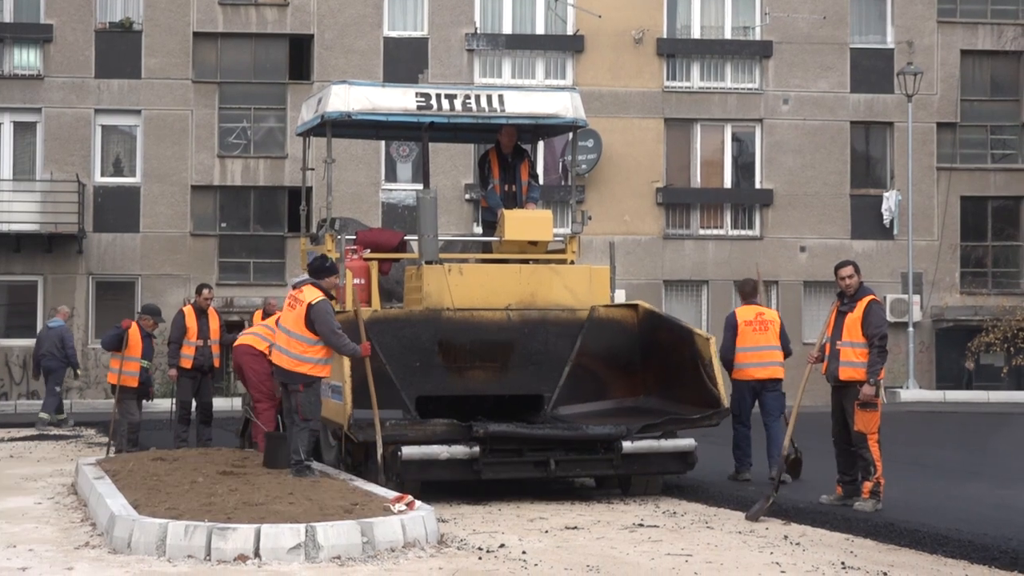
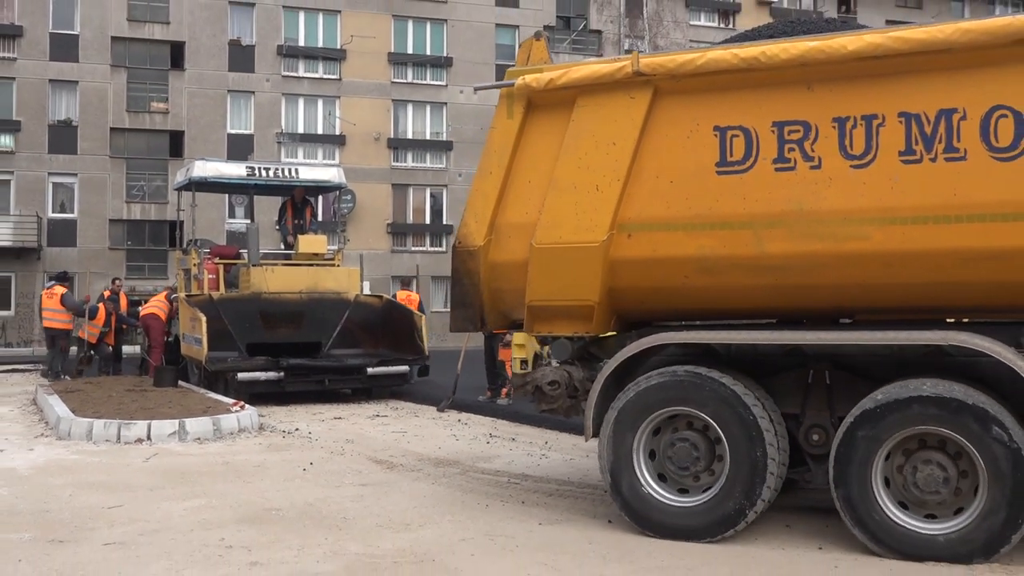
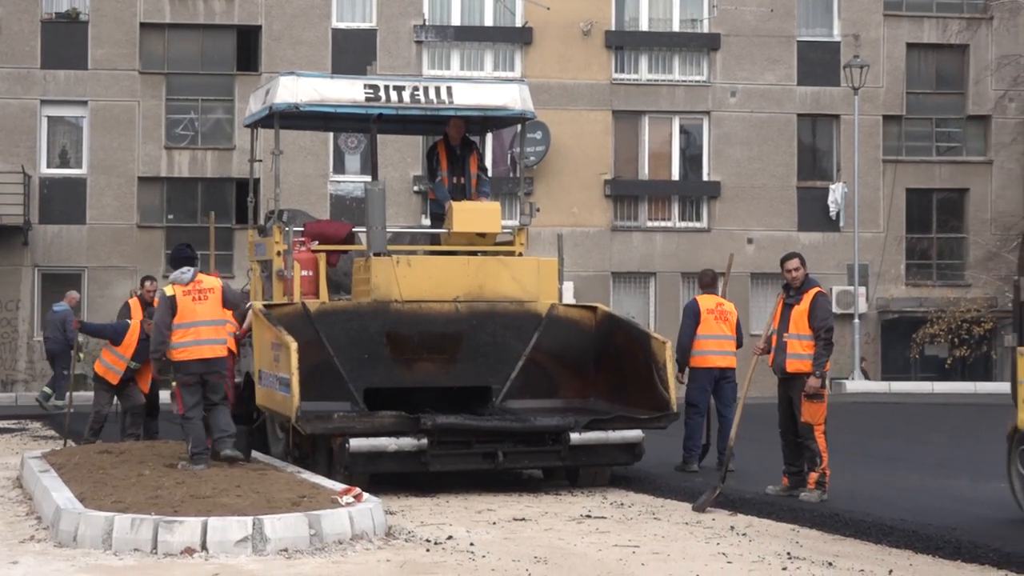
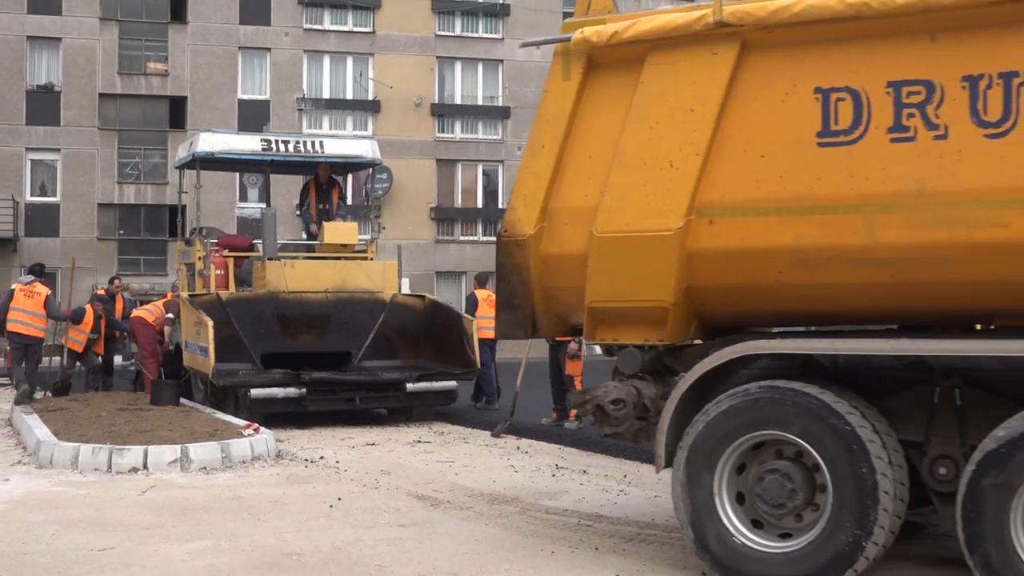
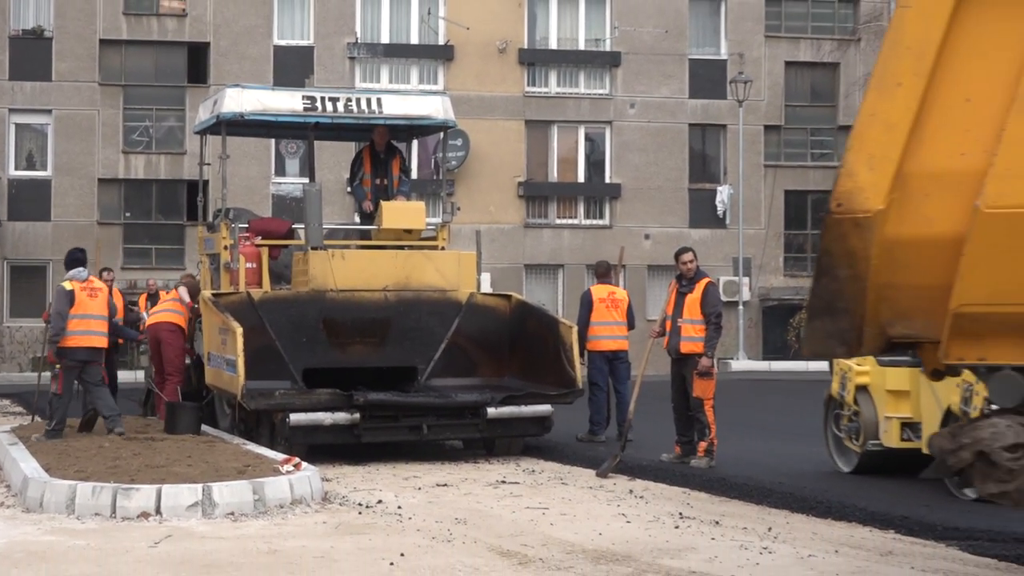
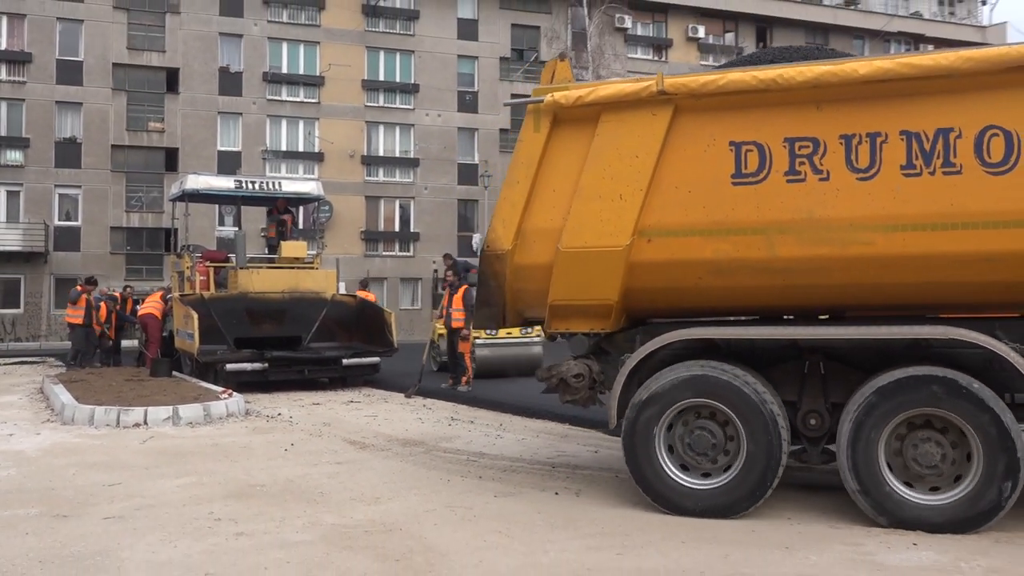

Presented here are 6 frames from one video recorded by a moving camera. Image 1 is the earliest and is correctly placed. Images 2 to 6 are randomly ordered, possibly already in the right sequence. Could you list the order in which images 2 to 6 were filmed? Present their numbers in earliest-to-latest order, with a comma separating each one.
3, 5, 4, 2, 6
